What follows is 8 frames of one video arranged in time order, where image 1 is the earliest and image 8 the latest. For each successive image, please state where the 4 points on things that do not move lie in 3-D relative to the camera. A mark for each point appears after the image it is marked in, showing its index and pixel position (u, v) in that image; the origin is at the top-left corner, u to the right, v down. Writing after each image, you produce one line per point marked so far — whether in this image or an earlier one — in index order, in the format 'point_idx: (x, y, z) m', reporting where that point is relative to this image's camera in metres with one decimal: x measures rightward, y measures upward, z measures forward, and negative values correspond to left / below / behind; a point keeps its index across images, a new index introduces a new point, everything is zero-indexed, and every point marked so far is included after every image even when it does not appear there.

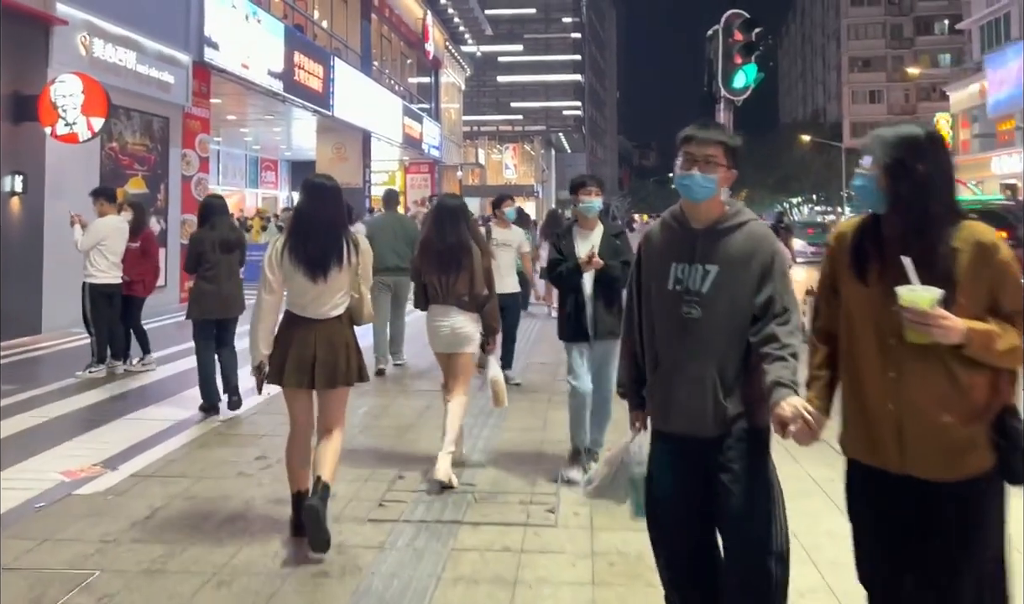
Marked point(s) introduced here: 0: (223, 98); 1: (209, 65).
0: (-6.4, +4.5, +20.0) m
1: (-5.3, +4.1, +15.8) m
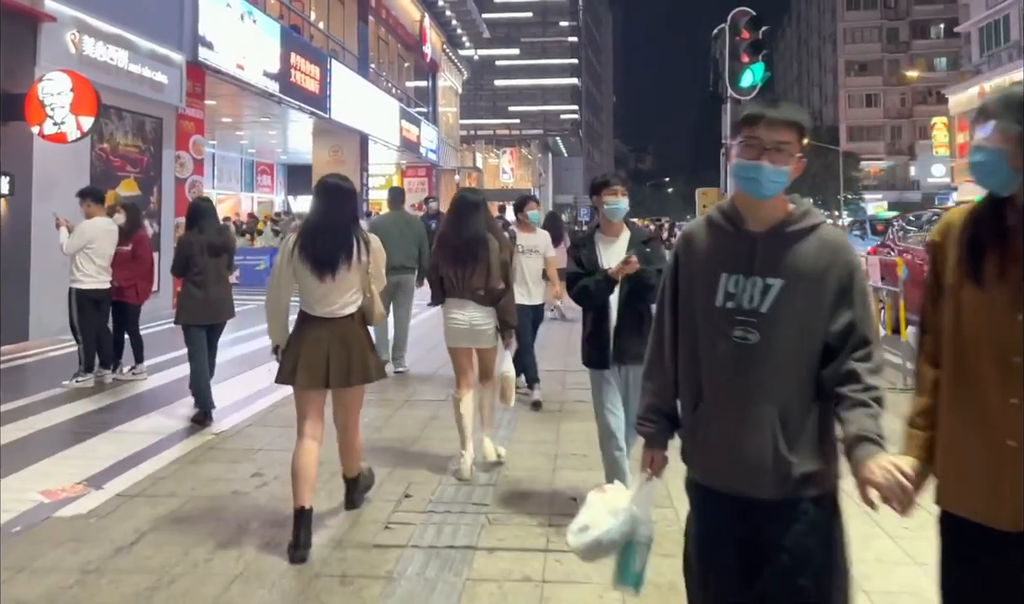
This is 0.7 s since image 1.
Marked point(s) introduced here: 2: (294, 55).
0: (-6.4, +4.4, +19.6) m
1: (-5.3, +4.0, +15.5) m
2: (-4.7, +5.3, +19.3) m
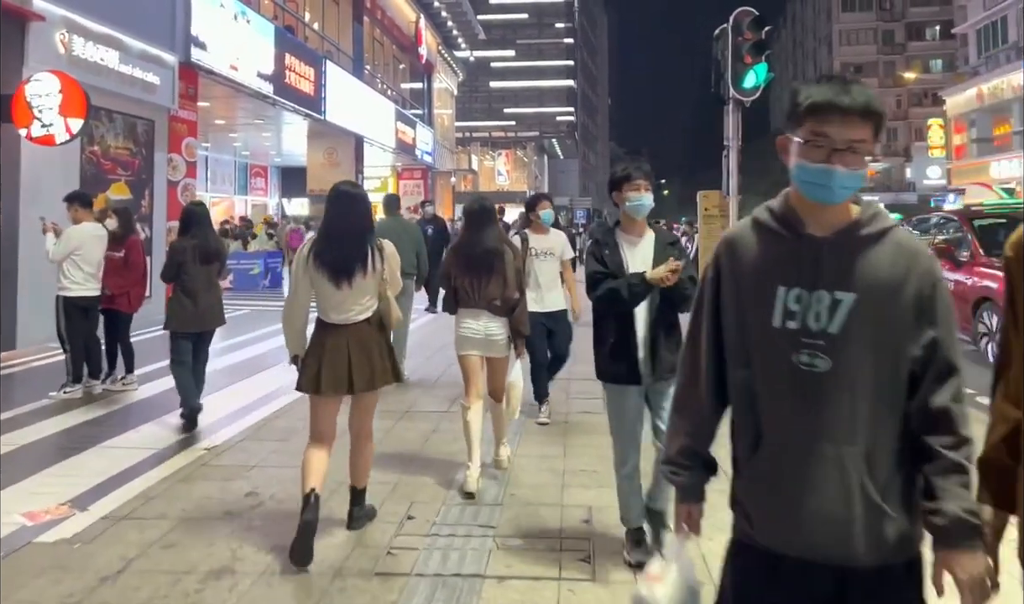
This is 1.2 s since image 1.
0: (-6.4, +4.3, +19.3) m
1: (-5.3, +4.0, +15.2) m
2: (-4.7, +5.2, +19.0) m
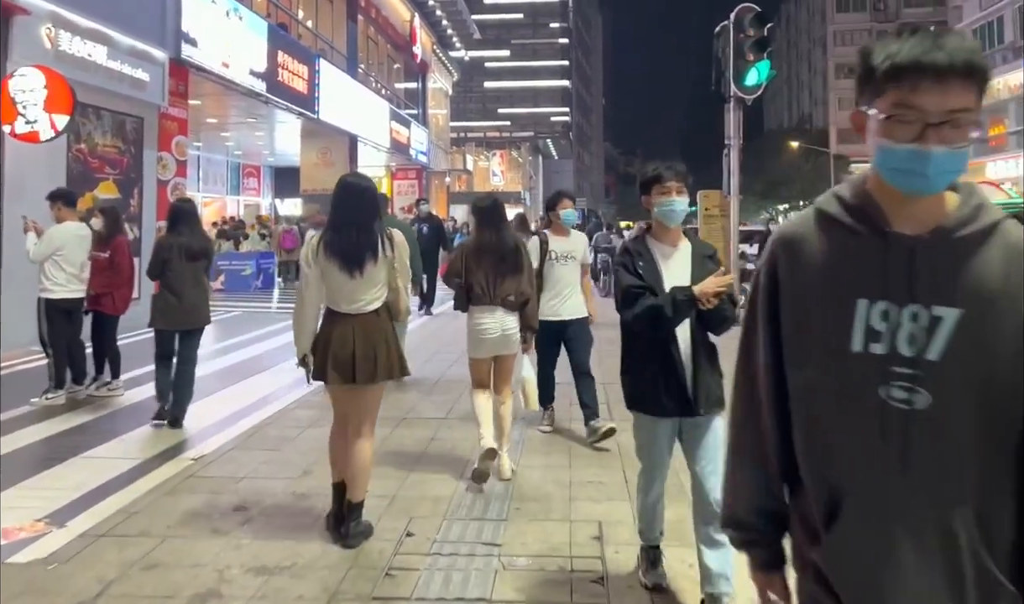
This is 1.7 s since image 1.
0: (-6.5, +4.2, +19.0) m
1: (-5.3, +3.9, +14.9) m
2: (-4.8, +5.1, +18.7) m
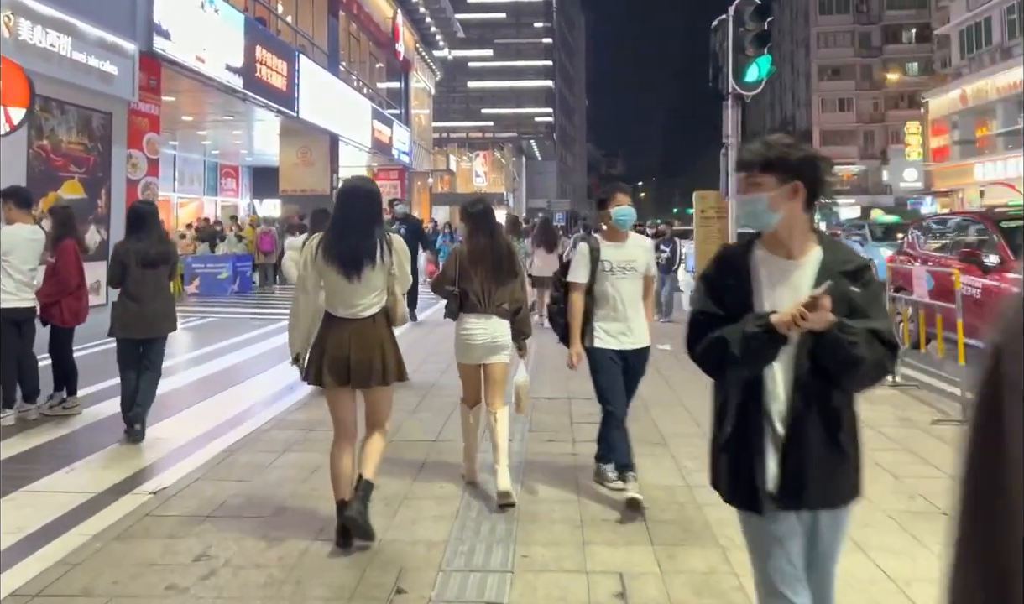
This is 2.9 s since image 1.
0: (-6.7, +4.1, +18.2) m
1: (-5.5, +3.8, +14.1) m
2: (-5.0, +5.0, +18.0) m
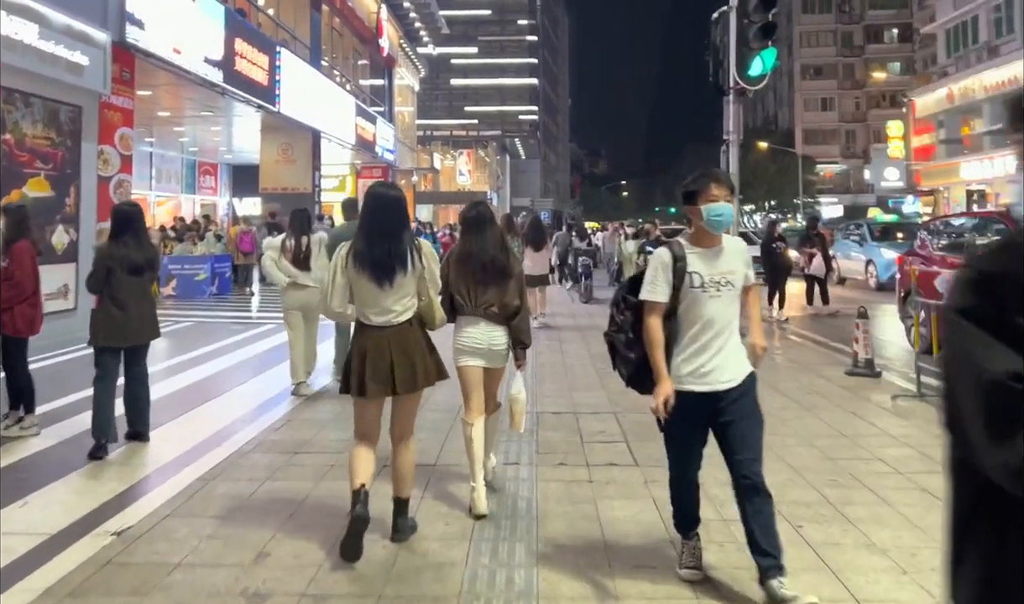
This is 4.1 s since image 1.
0: (-6.9, +4.1, +17.5) m
1: (-5.6, +3.8, +13.4) m
2: (-5.2, +5.0, +17.3) m
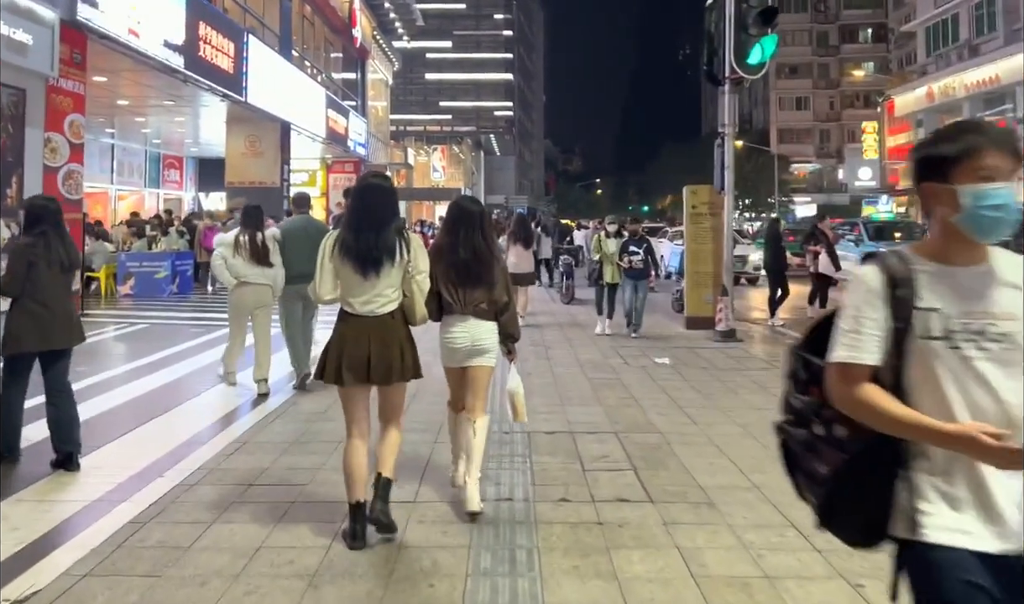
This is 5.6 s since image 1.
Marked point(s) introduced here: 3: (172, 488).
0: (-7.3, +4.1, +16.4) m
1: (-5.9, +3.8, +12.4) m
2: (-5.6, +5.0, +16.3) m
3: (-2.0, -1.1, +5.3) m
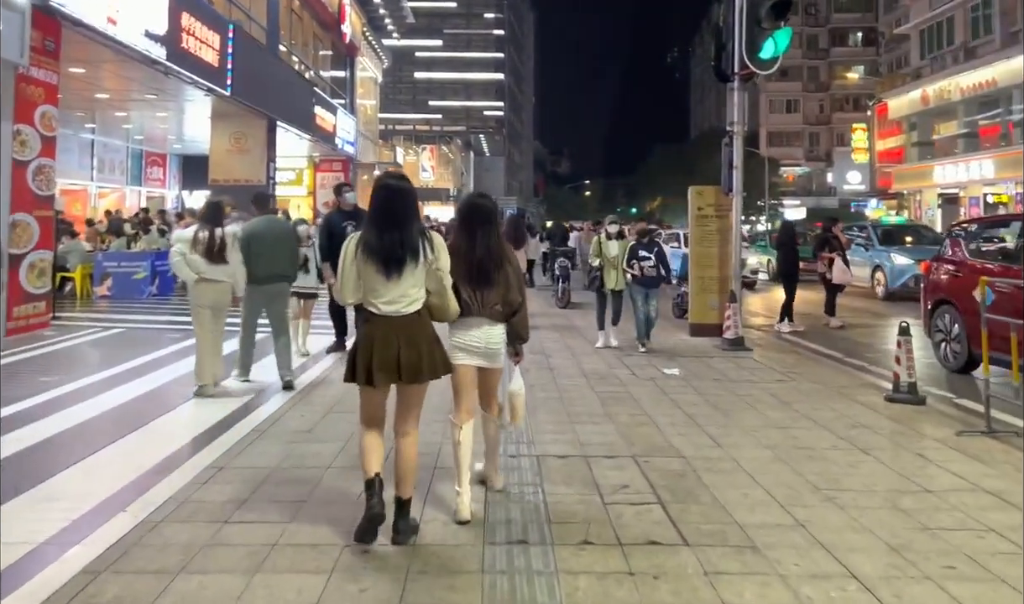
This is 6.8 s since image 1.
0: (-7.3, +4.1, +15.6) m
1: (-5.9, +3.7, +11.6) m
2: (-5.6, +4.9, +15.5) m
3: (-1.9, -1.1, +4.6) m
